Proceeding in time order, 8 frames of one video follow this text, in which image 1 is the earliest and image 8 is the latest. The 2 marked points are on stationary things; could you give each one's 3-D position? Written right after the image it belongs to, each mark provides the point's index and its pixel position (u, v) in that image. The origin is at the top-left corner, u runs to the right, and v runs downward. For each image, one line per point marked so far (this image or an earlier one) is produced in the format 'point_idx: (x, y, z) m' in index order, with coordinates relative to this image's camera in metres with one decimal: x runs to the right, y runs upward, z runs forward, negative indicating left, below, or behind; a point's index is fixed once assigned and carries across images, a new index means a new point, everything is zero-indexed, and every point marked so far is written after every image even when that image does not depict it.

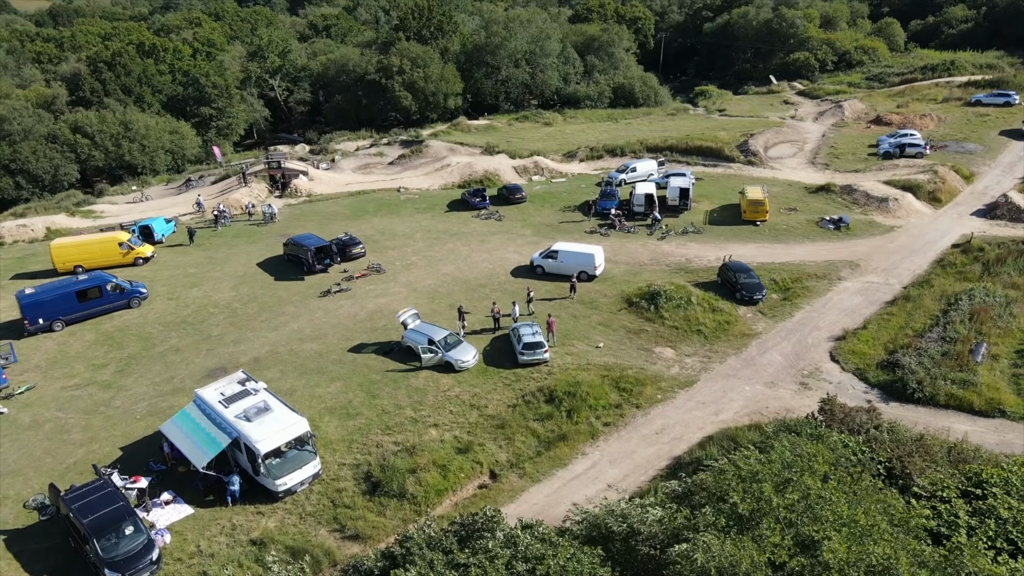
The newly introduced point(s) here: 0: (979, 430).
0: (+12.5, -3.7, +19.6) m
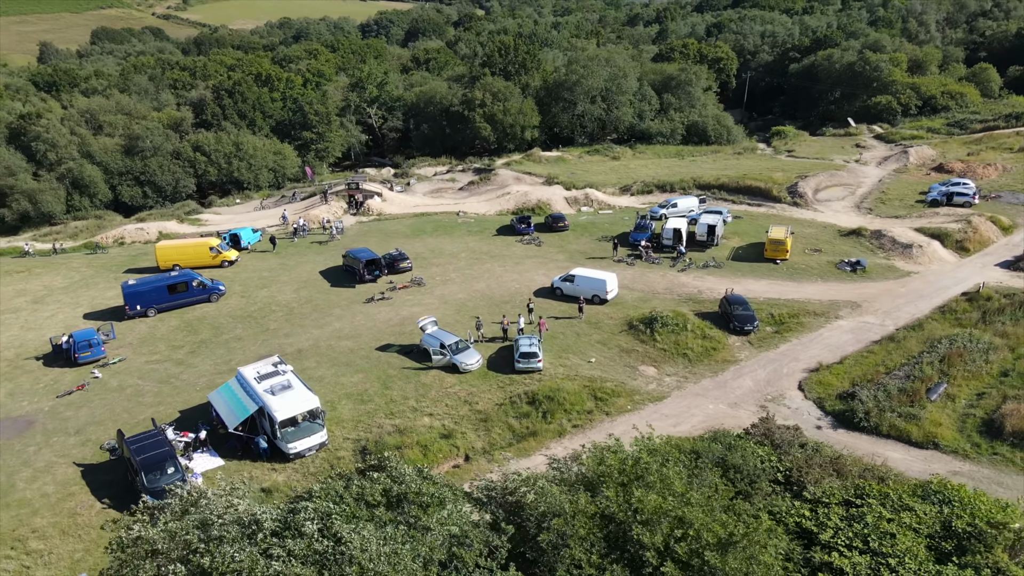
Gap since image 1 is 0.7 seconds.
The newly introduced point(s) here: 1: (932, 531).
0: (+11.5, -4.9, +21.3) m
1: (+9.3, -5.4, +16.5) m
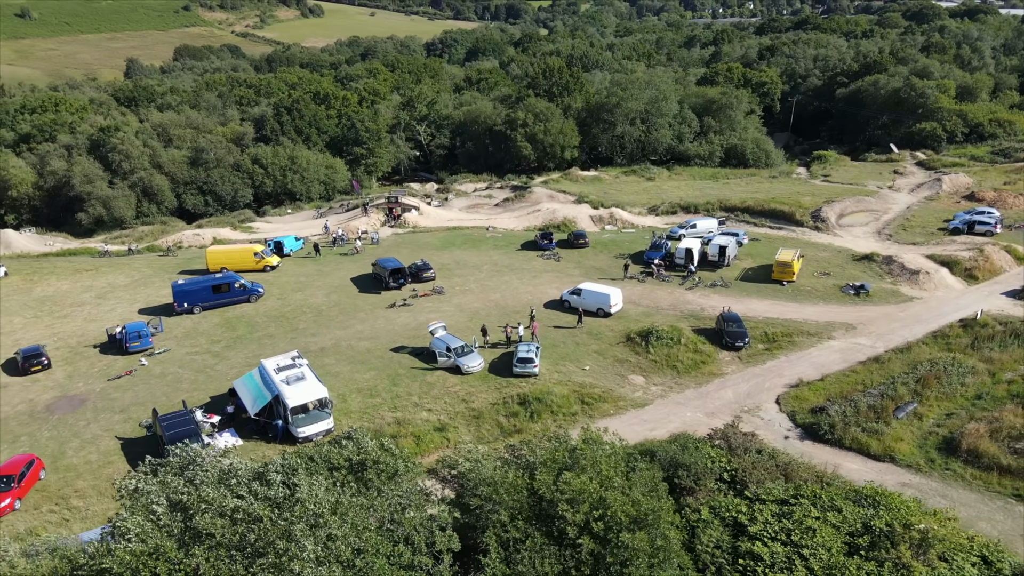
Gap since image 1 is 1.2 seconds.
0: (+10.8, -5.5, +22.5) m
1: (+8.2, -5.8, +17.9) m
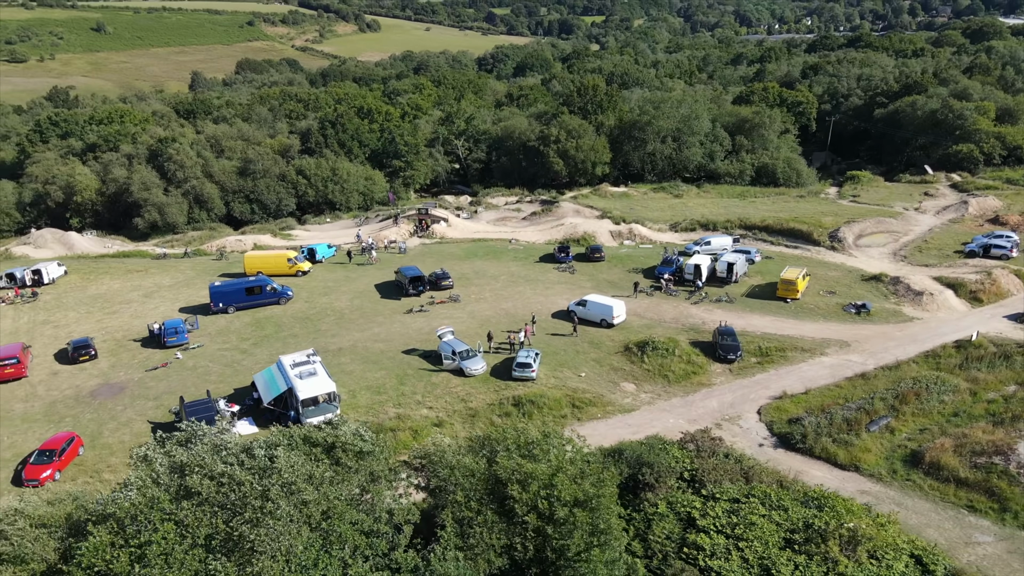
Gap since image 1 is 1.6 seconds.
0: (+10.2, -6.1, +23.7) m
1: (+7.3, -6.2, +19.3) m
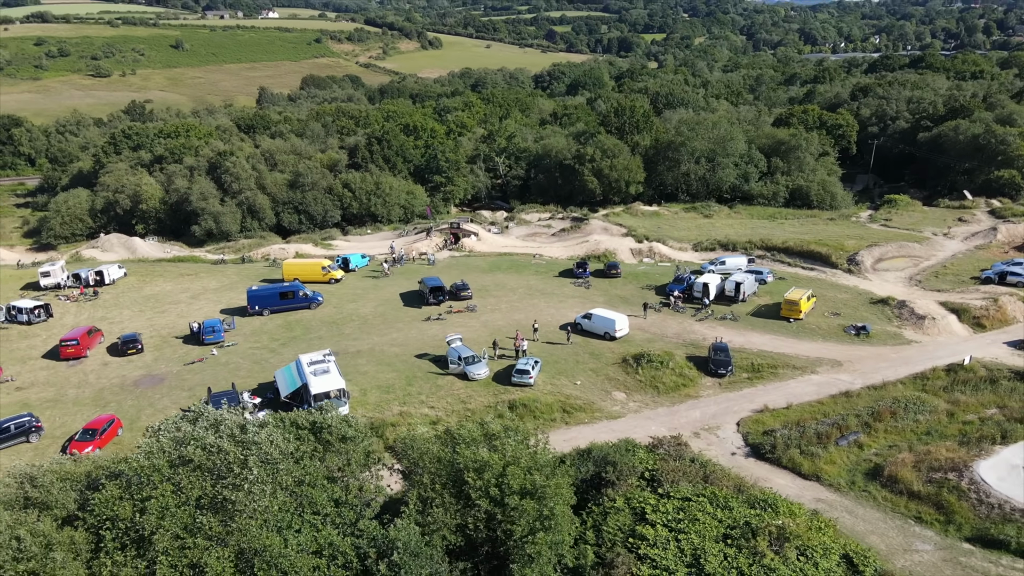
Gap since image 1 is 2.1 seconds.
0: (+9.5, -6.7, +25.1) m
1: (+6.2, -6.7, +20.9) m
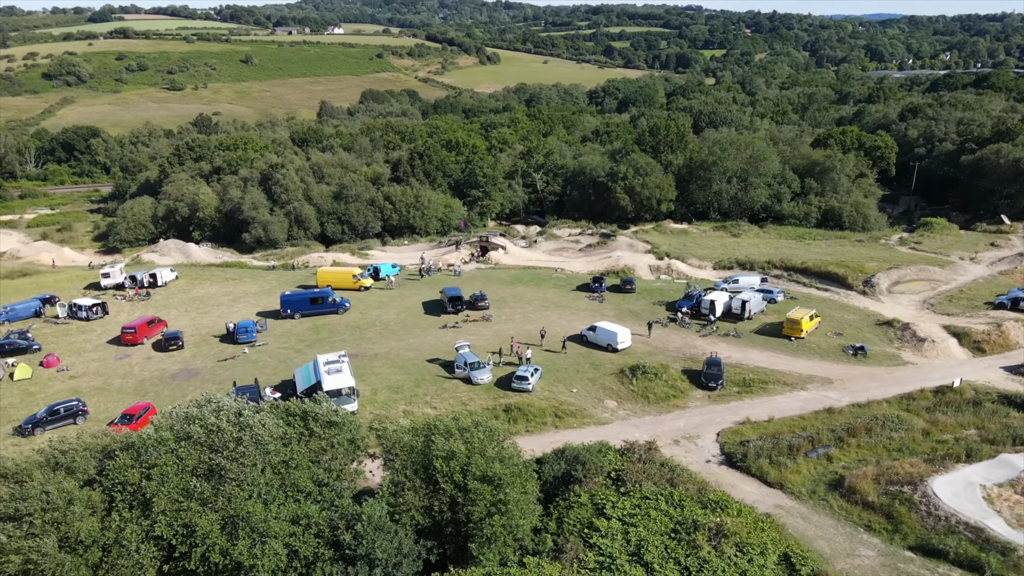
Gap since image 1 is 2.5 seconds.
0: (+8.7, -7.3, +26.6) m
1: (+5.2, -7.2, +22.7) m
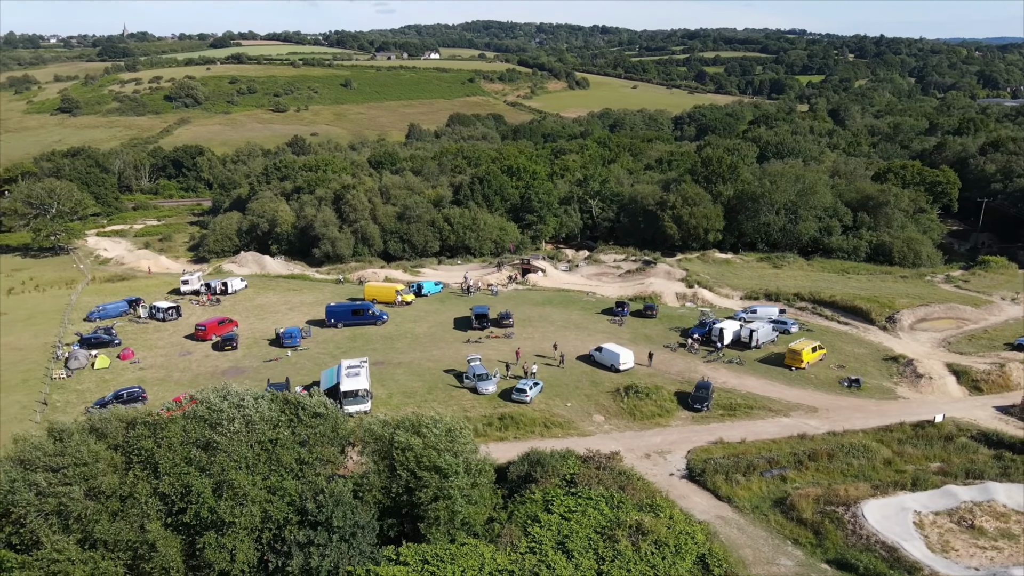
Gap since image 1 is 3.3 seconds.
0: (+7.4, -8.4, +28.9) m
1: (+3.5, -8.0, +25.4) m
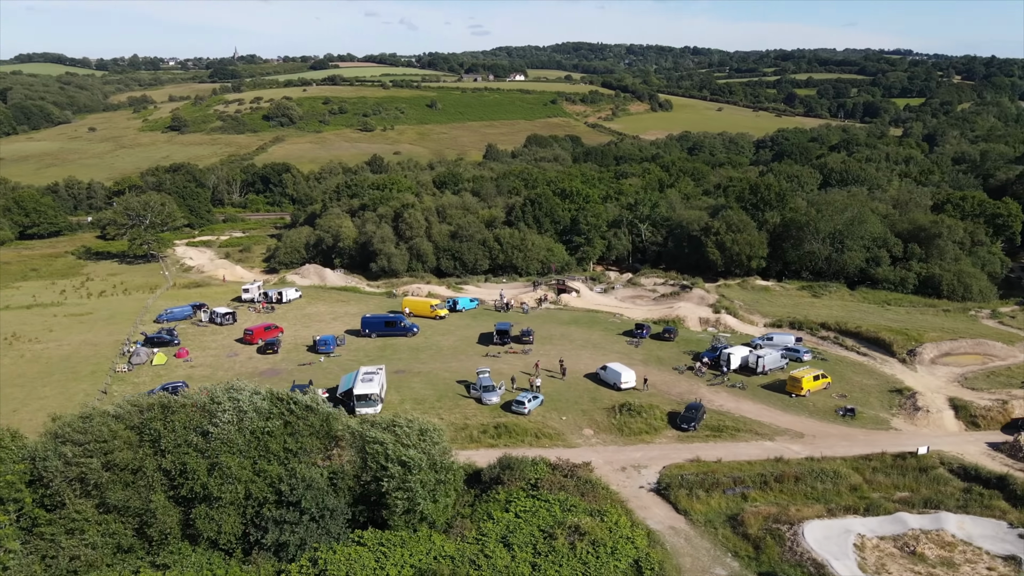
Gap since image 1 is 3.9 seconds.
0: (+6.1, -9.4, +30.7) m
1: (+1.8, -8.7, +27.7) m
